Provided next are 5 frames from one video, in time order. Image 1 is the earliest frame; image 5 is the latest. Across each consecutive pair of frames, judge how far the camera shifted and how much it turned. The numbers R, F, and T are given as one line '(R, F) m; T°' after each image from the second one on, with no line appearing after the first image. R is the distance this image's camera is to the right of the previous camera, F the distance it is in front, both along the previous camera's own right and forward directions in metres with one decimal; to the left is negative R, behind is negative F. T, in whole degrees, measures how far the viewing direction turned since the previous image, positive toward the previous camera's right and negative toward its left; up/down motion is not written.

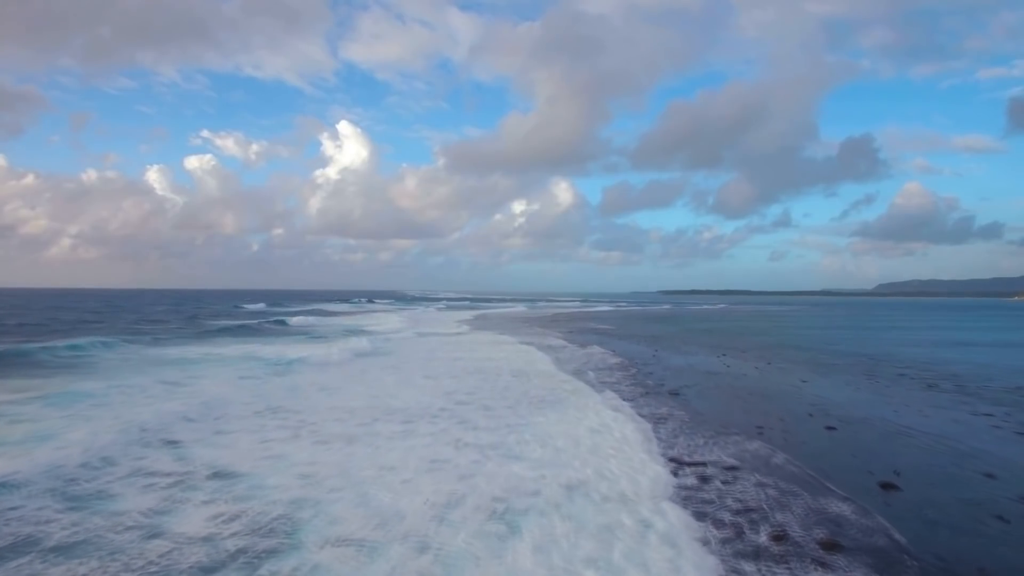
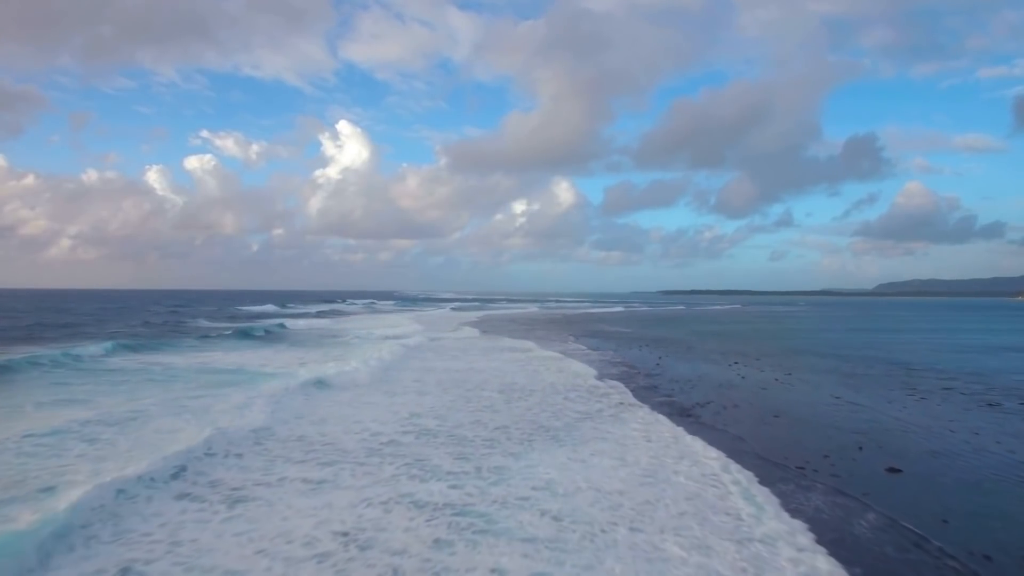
(-0.6, +0.9) m; 0°
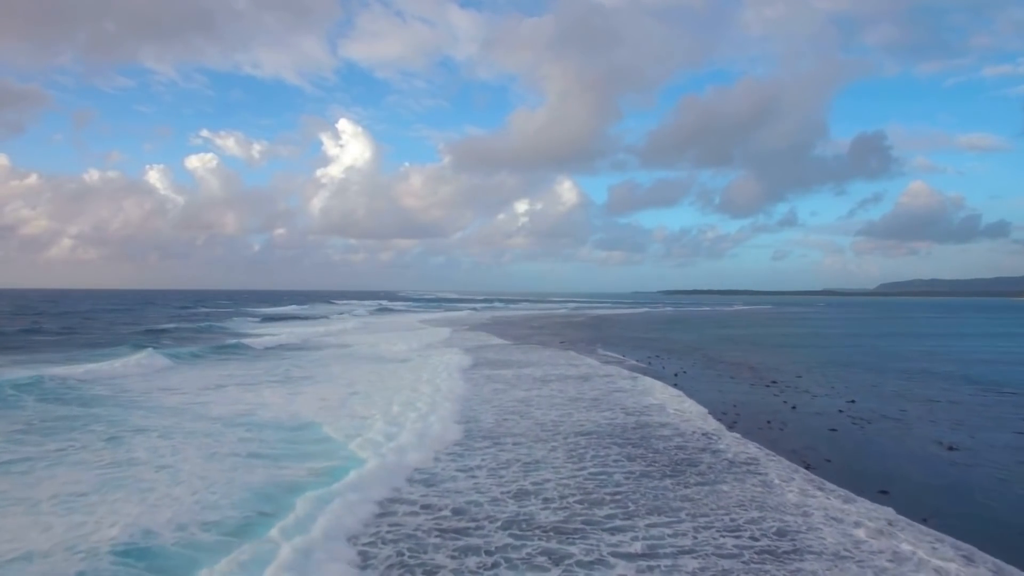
(-1.2, +2.6) m; 0°
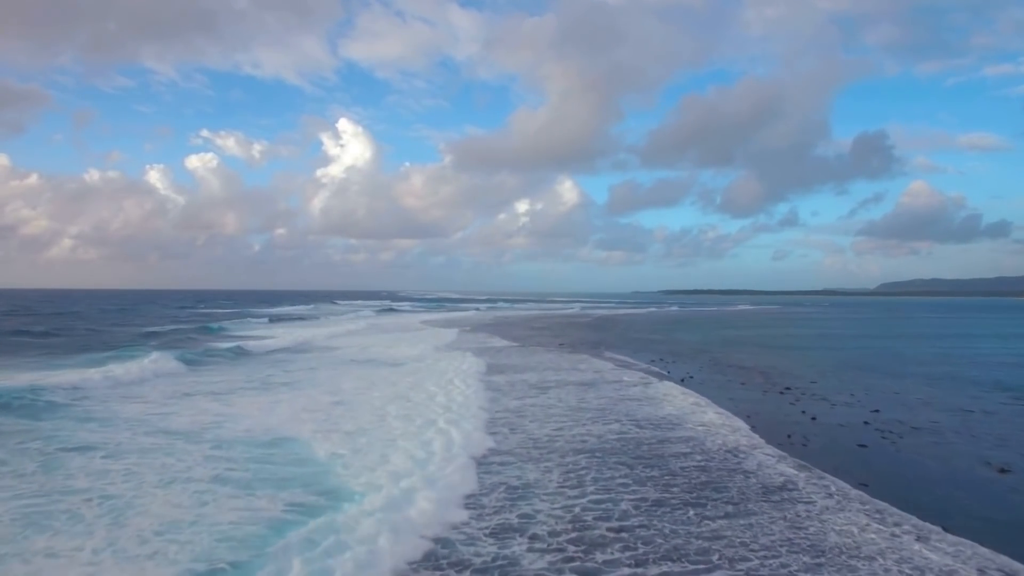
(-0.2, +0.7) m; 0°
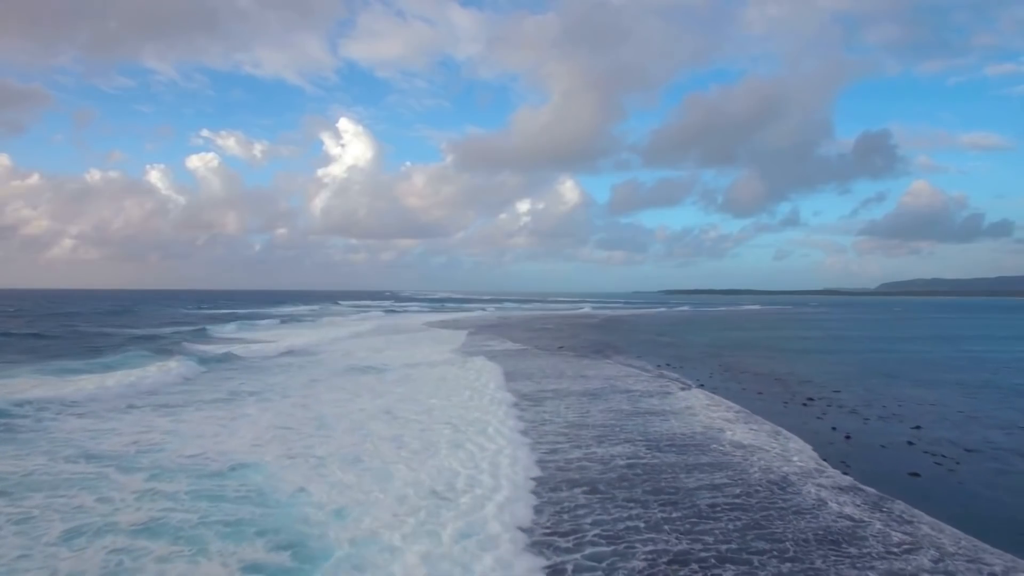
(-0.2, +1.0) m; 0°
